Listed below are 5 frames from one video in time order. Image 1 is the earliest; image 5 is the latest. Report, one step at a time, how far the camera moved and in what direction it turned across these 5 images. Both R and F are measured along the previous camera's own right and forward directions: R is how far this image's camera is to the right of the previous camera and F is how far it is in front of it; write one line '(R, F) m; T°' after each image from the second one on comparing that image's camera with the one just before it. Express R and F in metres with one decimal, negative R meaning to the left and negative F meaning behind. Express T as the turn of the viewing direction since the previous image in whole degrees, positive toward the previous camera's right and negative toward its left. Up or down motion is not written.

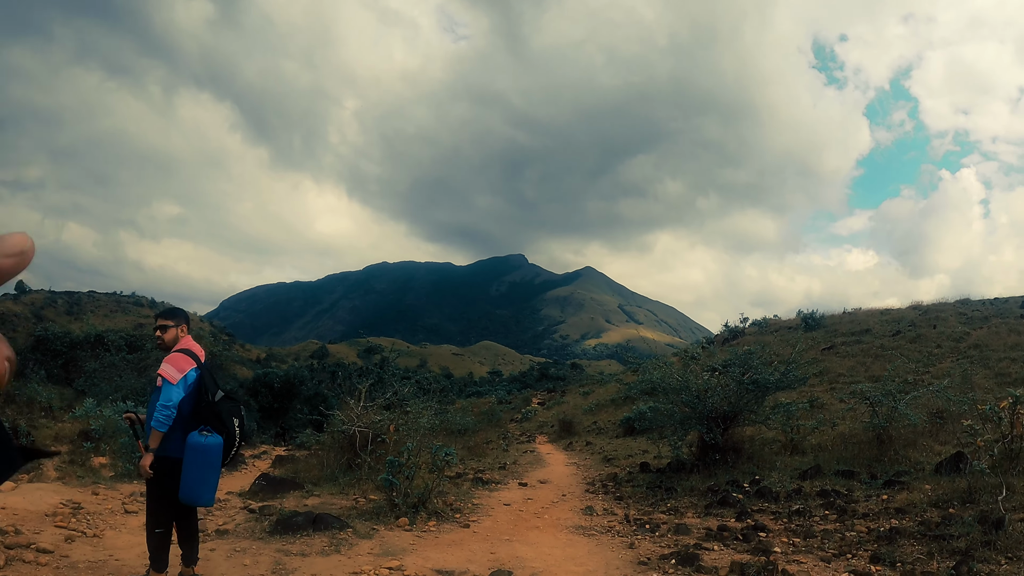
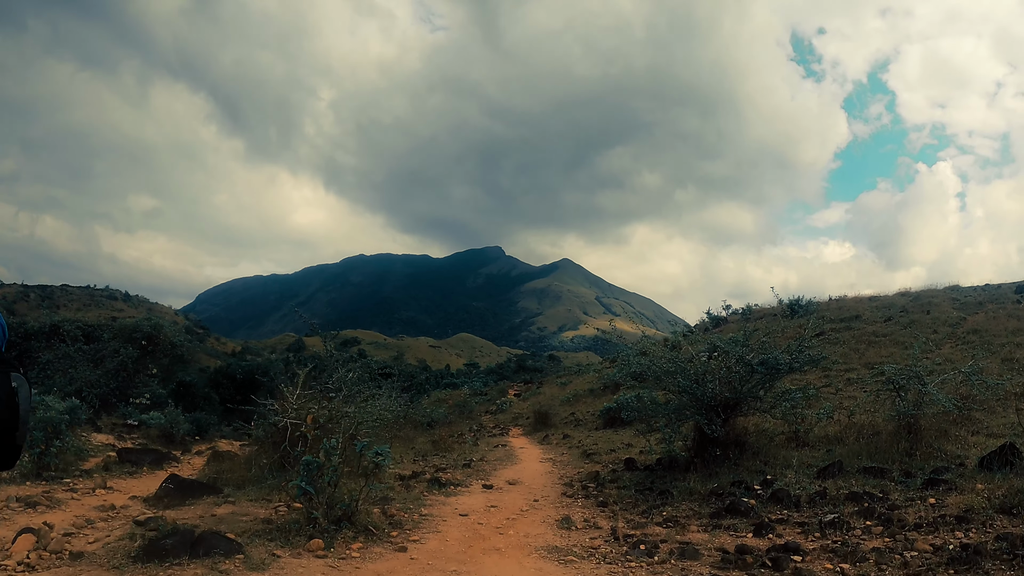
(+0.3, +1.8) m; +2°
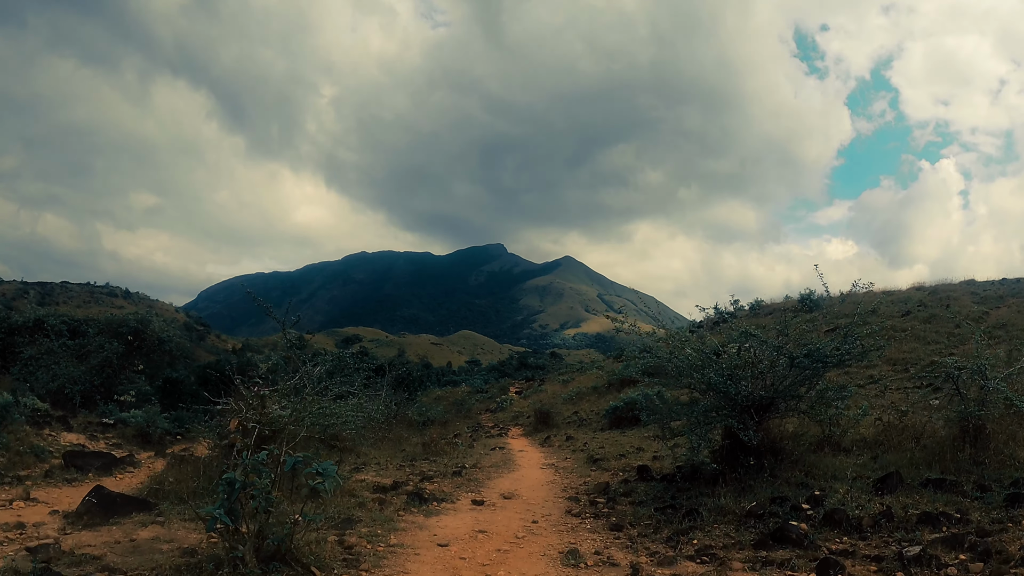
(+0.1, +1.4) m; 0°
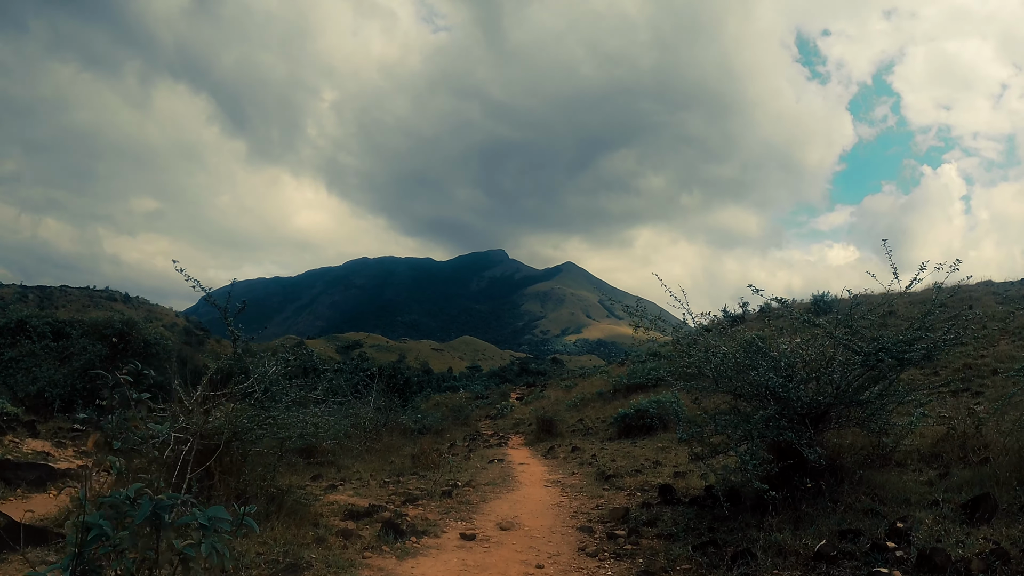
(0.0, +1.4) m; 0°
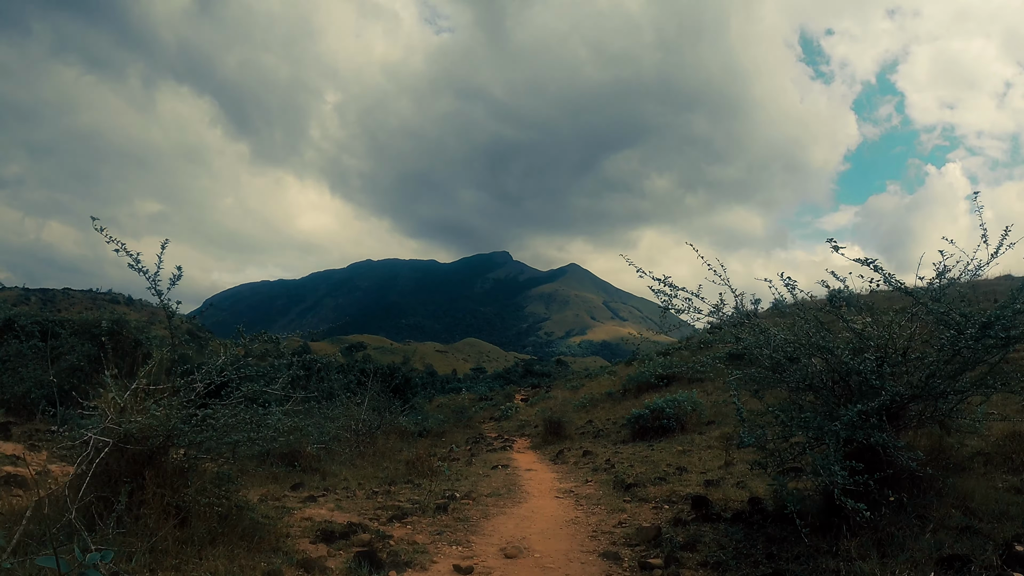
(0.0, +1.2) m; 0°
